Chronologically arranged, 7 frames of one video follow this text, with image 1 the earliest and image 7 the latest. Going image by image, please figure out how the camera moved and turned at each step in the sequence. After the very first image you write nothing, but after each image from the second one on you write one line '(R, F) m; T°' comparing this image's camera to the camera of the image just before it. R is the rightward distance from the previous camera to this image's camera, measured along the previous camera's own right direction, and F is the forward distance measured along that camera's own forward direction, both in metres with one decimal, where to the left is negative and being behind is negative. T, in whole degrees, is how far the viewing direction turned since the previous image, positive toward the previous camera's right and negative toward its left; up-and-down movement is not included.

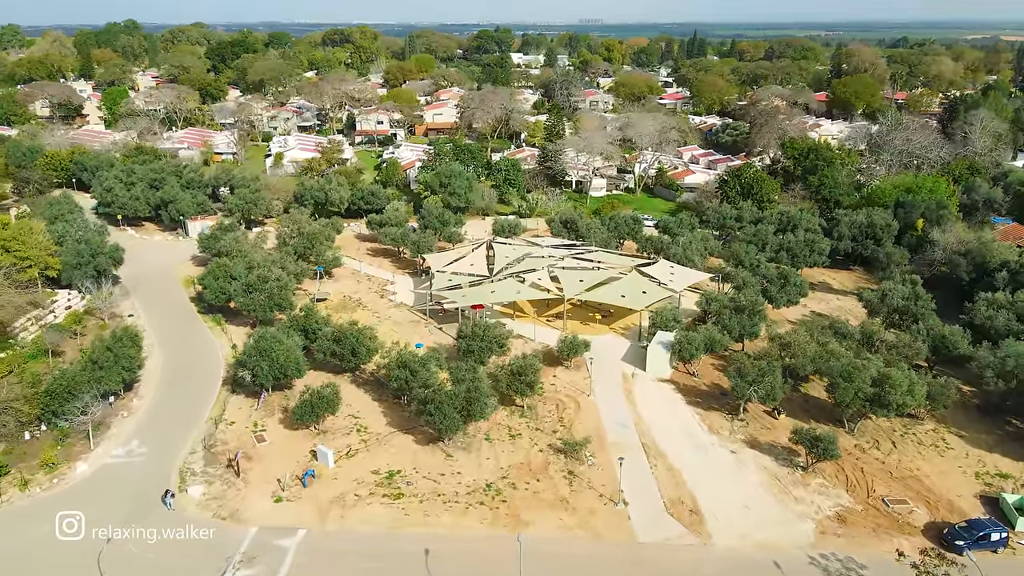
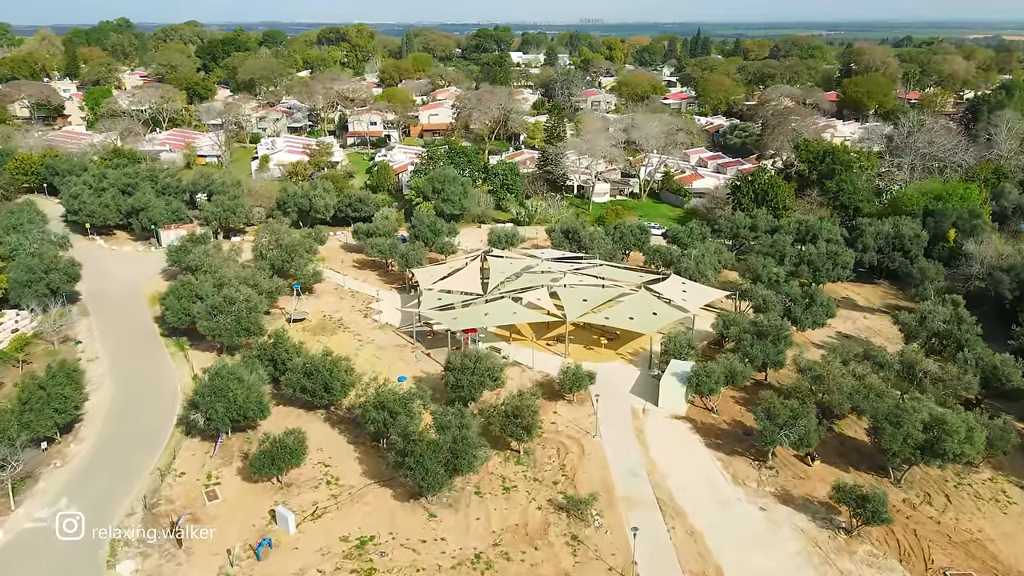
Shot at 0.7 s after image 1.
(+0.2, +3.3) m; 0°
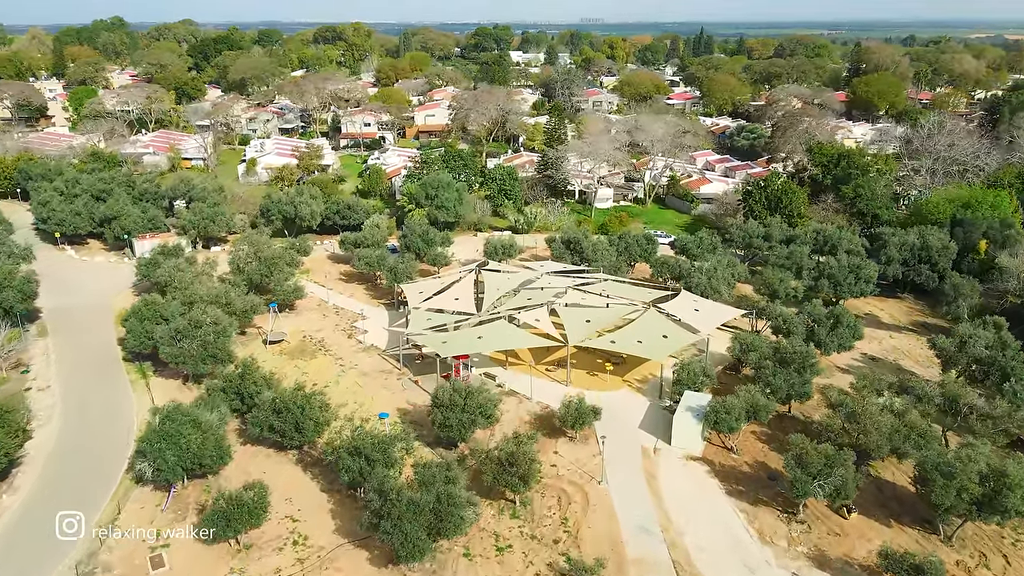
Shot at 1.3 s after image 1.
(+0.2, +2.7) m; 0°
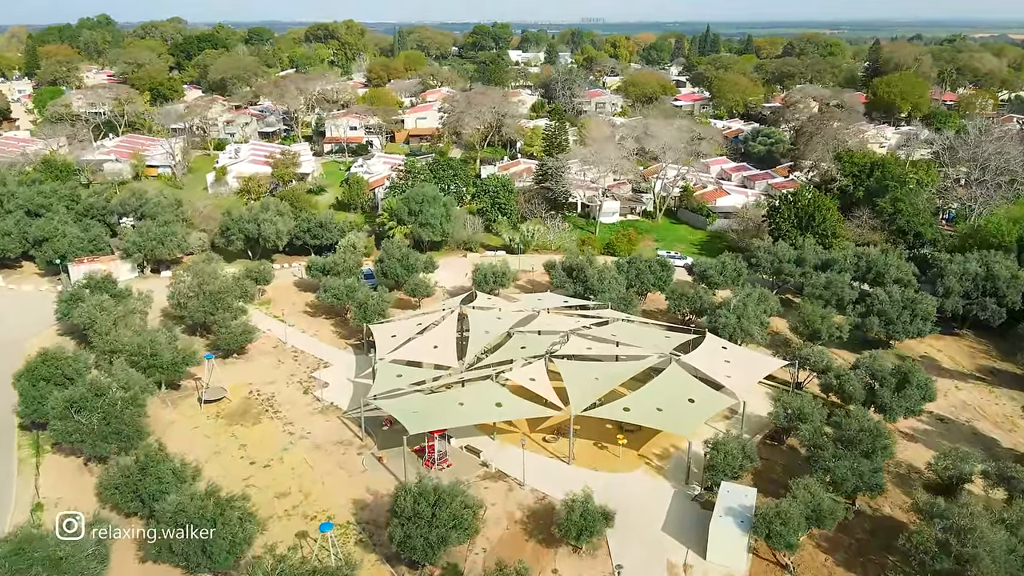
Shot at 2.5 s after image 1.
(+0.4, +5.4) m; 0°
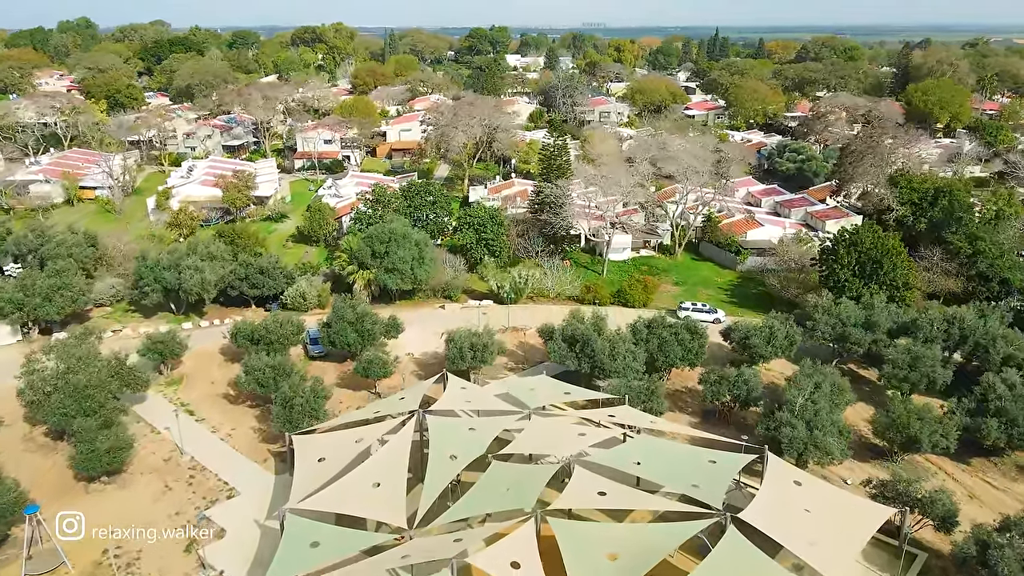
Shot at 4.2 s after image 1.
(+0.6, +8.0) m; 0°
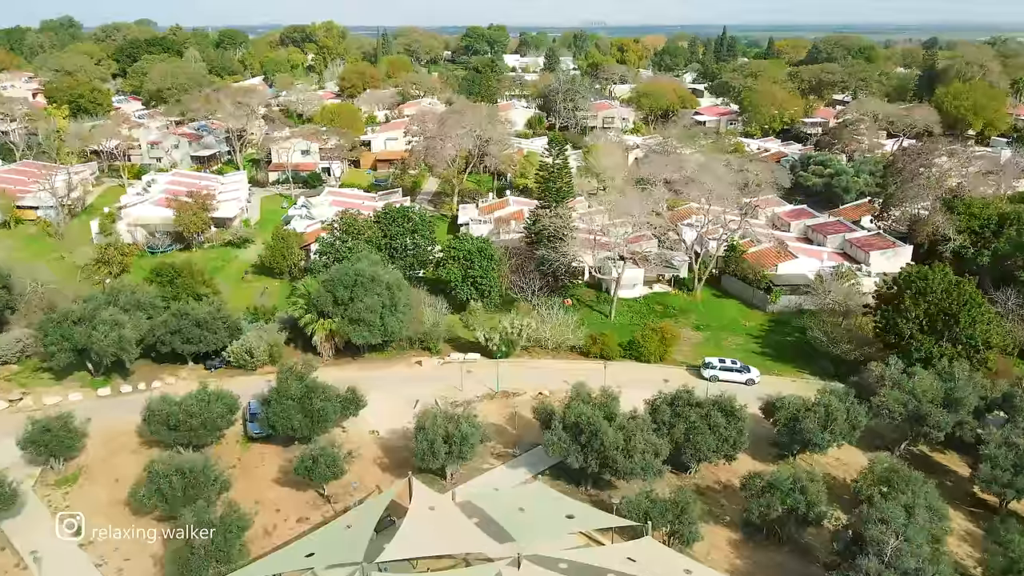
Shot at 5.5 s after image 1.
(+0.4, +5.7) m; 0°
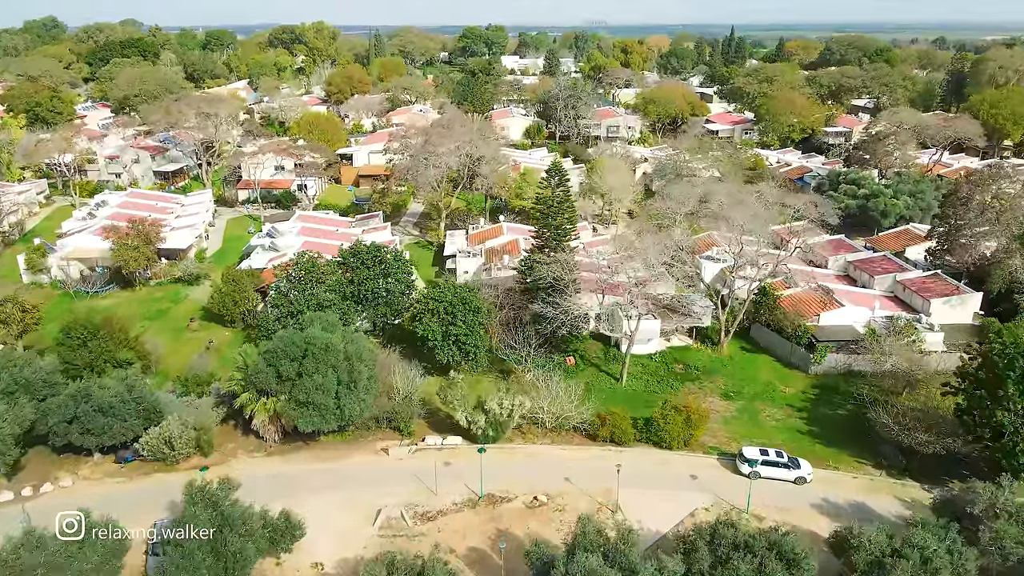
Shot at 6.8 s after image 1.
(+0.4, +5.6) m; 0°
